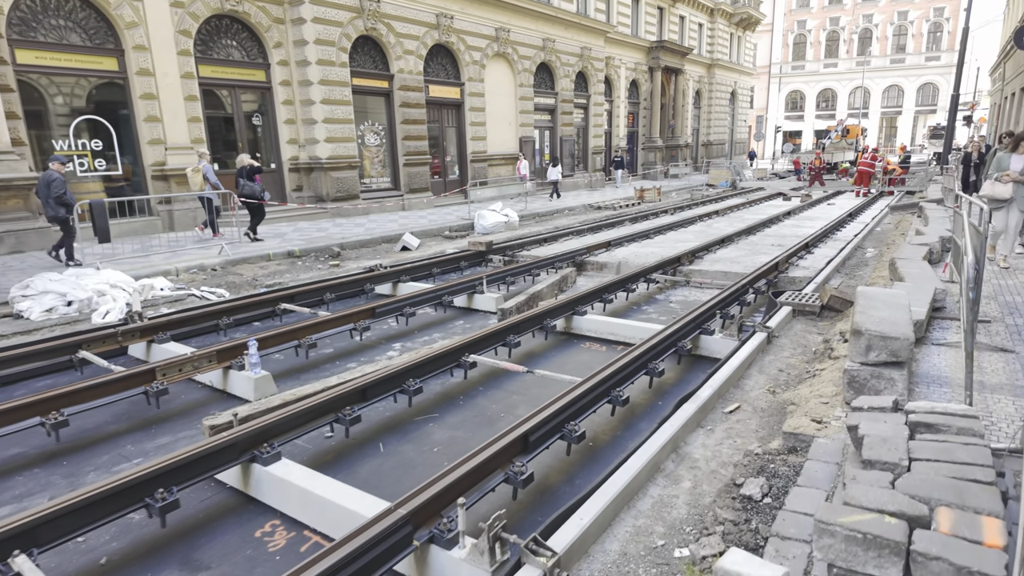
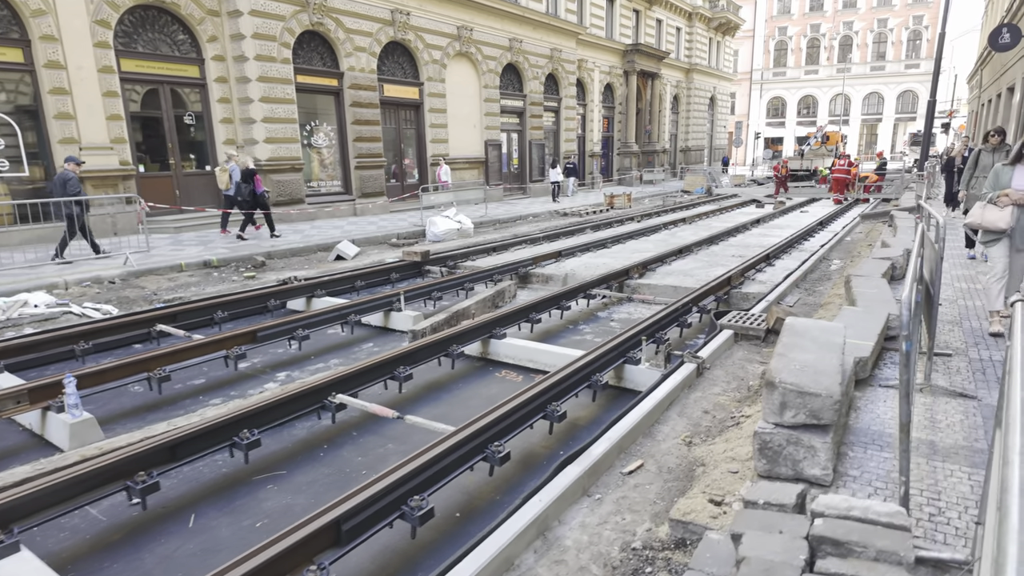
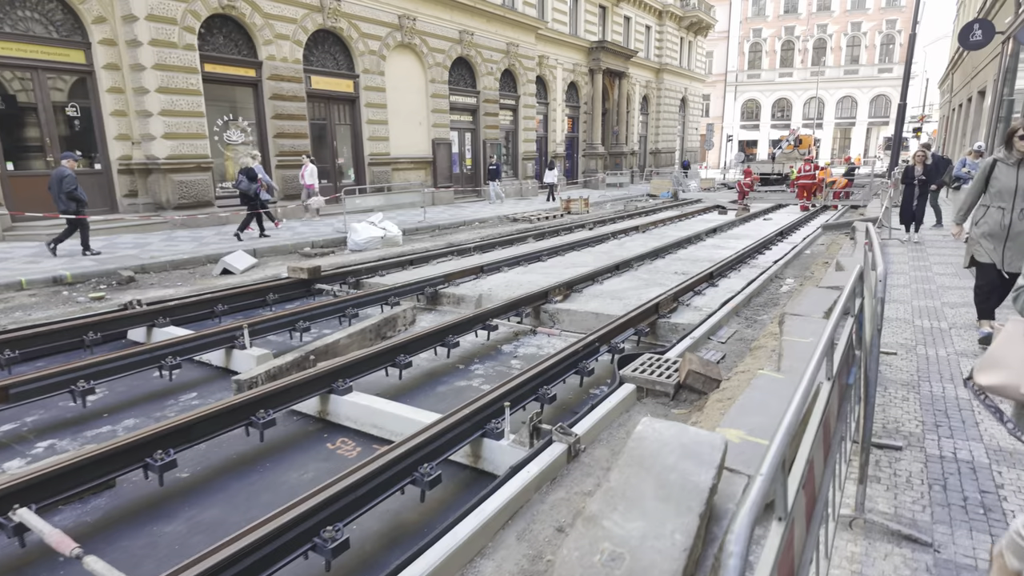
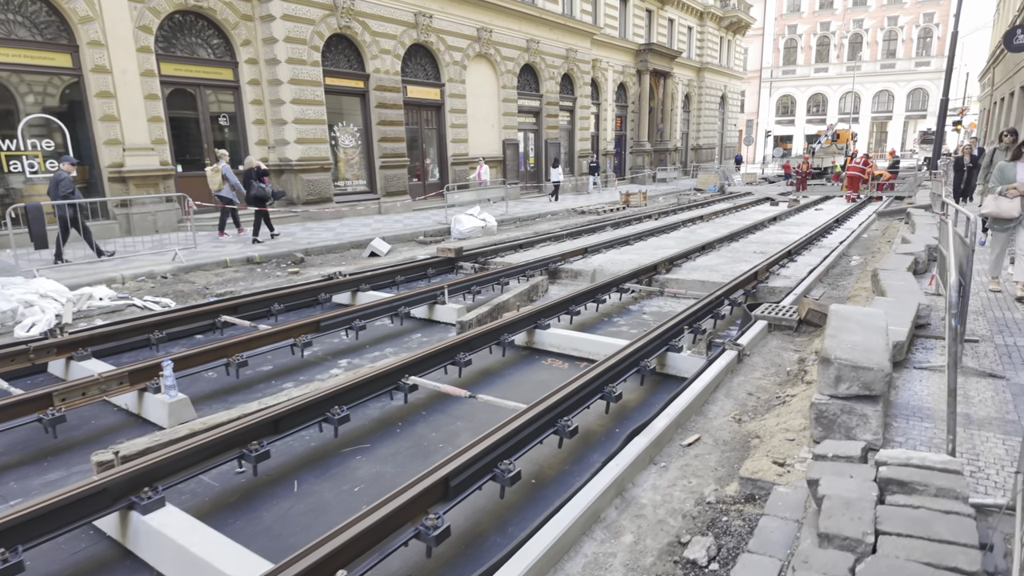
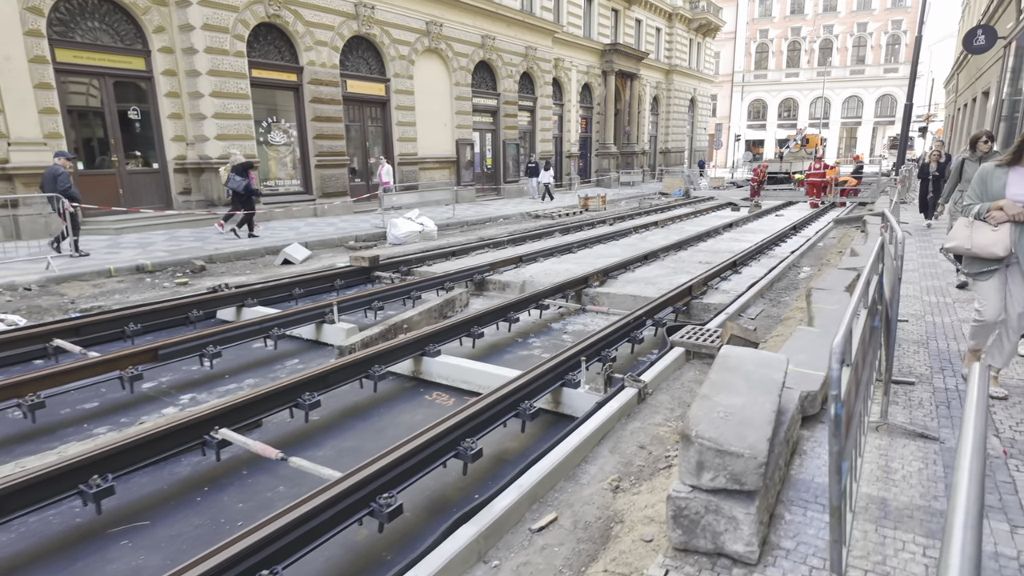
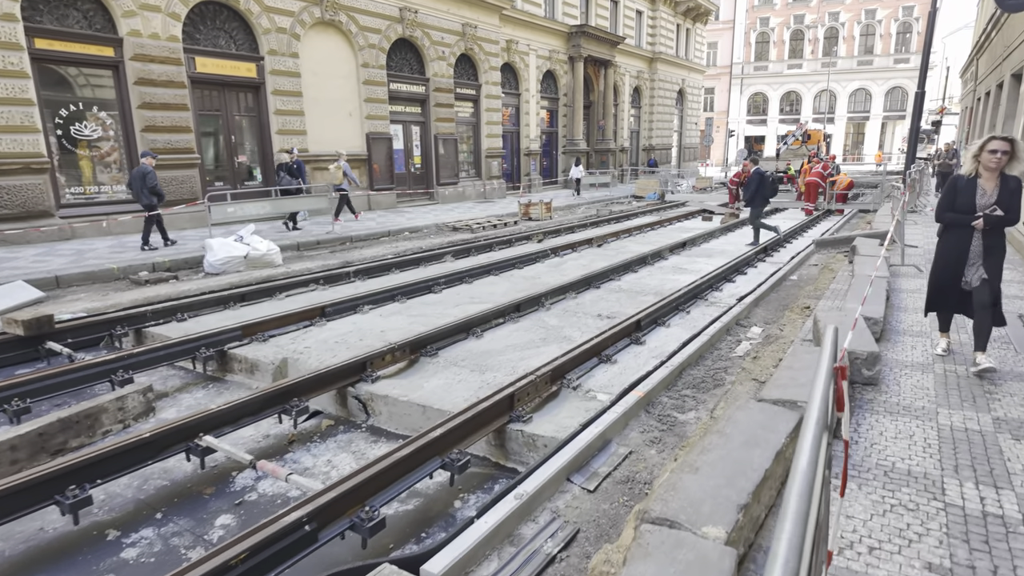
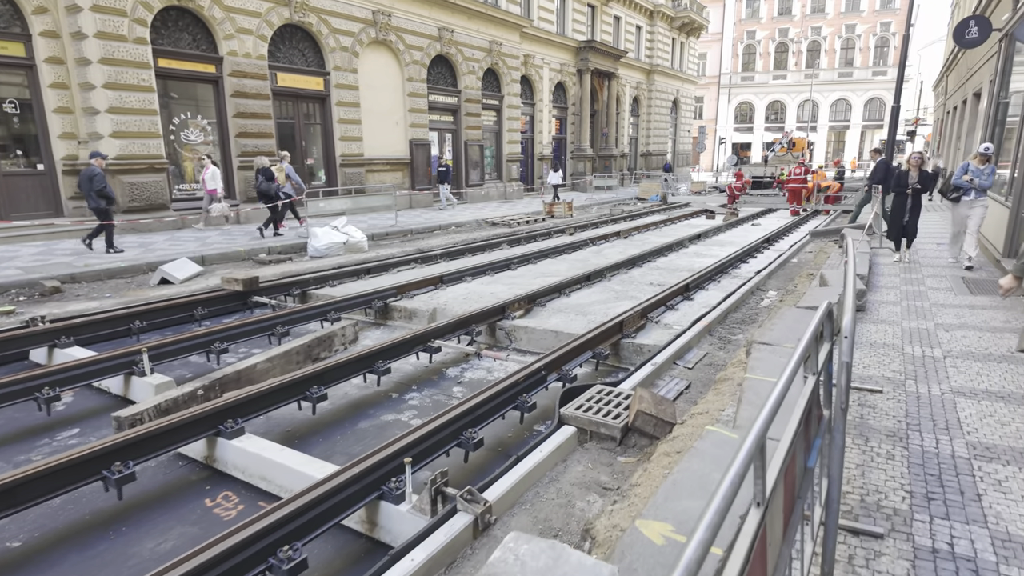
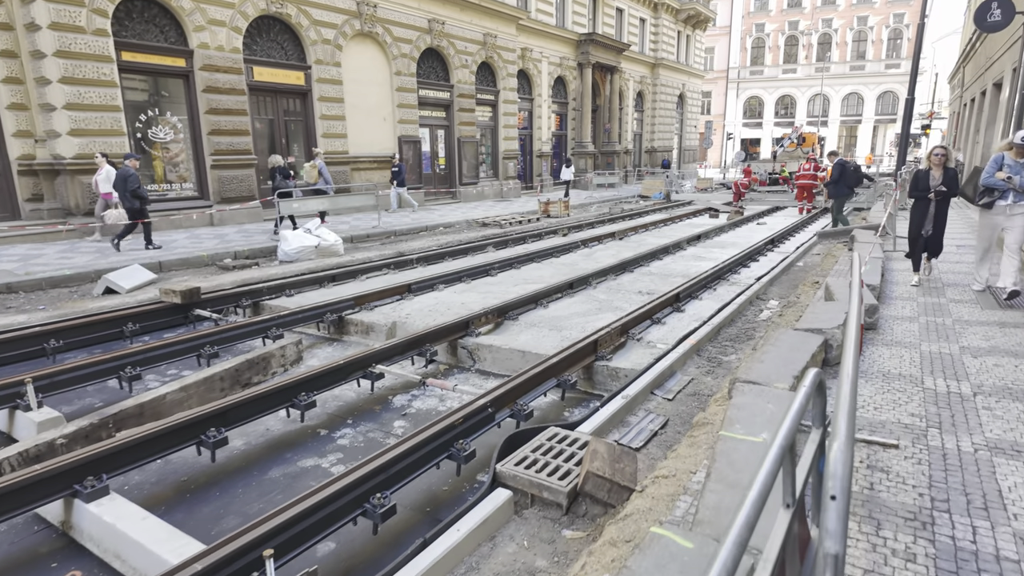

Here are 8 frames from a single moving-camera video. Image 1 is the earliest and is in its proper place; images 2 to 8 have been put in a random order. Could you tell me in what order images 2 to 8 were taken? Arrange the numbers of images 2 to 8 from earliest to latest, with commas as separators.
4, 2, 5, 3, 7, 8, 6
